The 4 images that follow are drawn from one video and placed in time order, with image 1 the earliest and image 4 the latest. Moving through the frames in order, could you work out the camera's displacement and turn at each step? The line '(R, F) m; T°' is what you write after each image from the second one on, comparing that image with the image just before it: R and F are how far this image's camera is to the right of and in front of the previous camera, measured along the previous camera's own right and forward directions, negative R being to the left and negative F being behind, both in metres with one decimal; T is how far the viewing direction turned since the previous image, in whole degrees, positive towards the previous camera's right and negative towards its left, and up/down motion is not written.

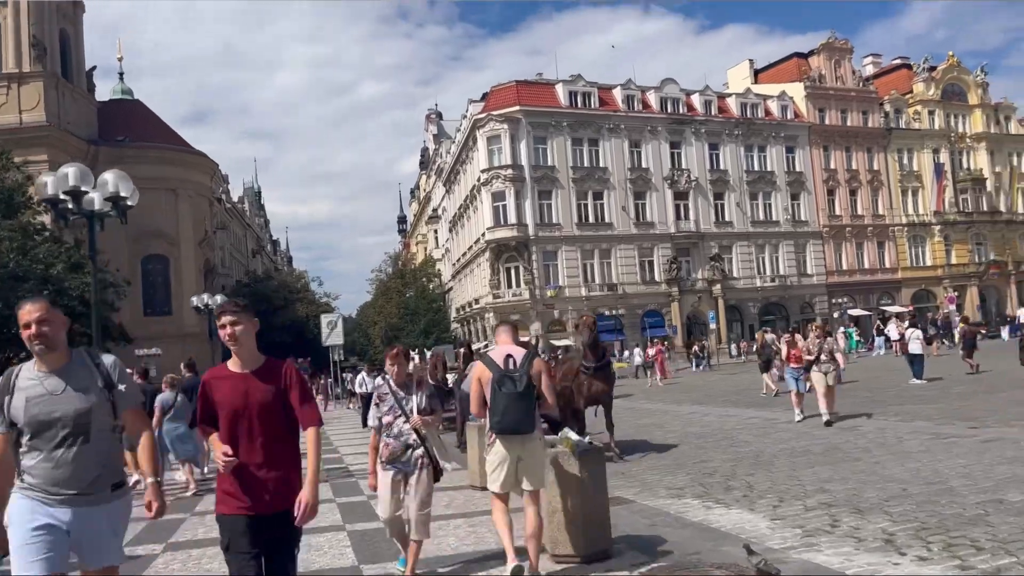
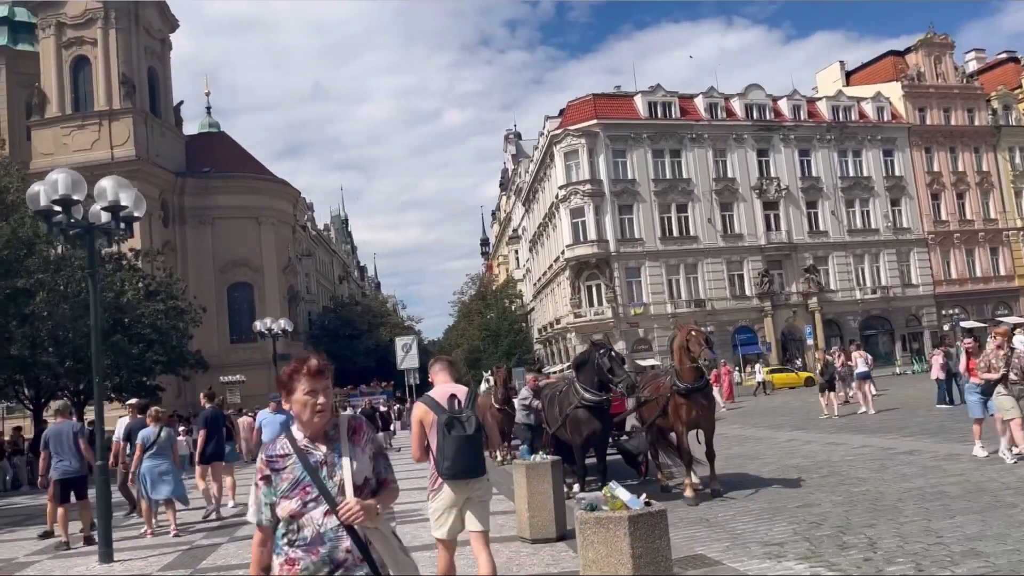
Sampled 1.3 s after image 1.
(+0.4, +1.8) m; -6°
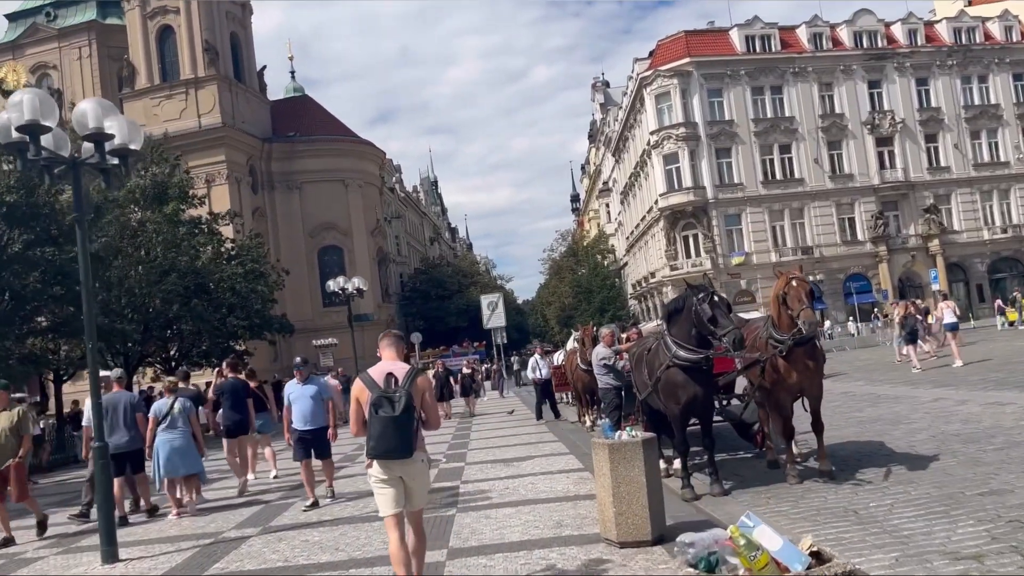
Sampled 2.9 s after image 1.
(+0.2, +2.1) m; -7°
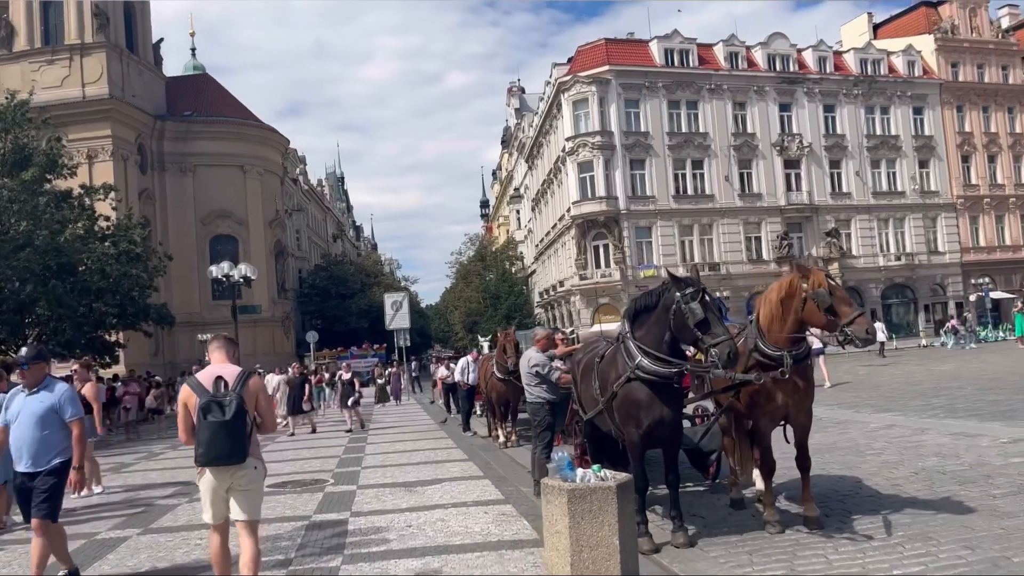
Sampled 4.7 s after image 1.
(-0.1, +2.0) m; +7°
